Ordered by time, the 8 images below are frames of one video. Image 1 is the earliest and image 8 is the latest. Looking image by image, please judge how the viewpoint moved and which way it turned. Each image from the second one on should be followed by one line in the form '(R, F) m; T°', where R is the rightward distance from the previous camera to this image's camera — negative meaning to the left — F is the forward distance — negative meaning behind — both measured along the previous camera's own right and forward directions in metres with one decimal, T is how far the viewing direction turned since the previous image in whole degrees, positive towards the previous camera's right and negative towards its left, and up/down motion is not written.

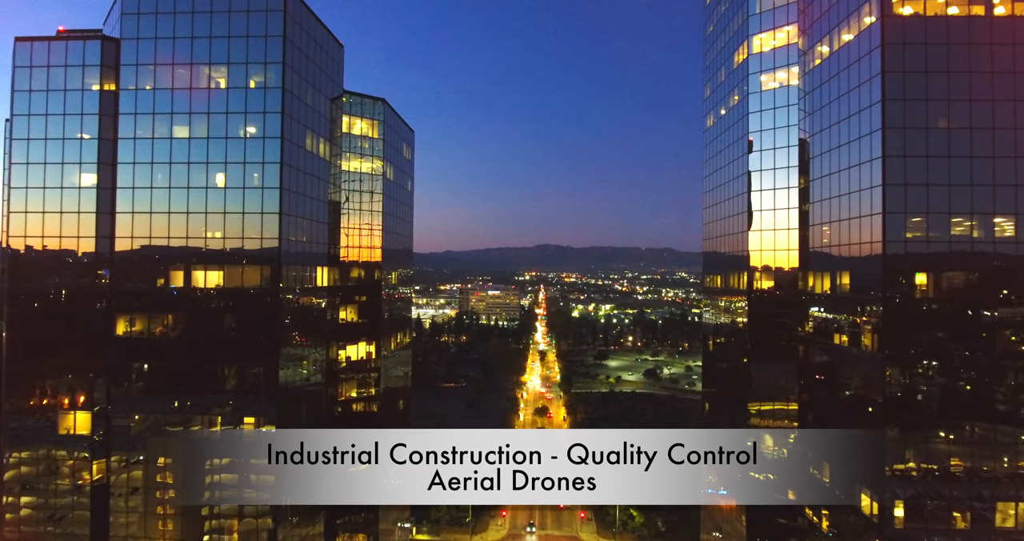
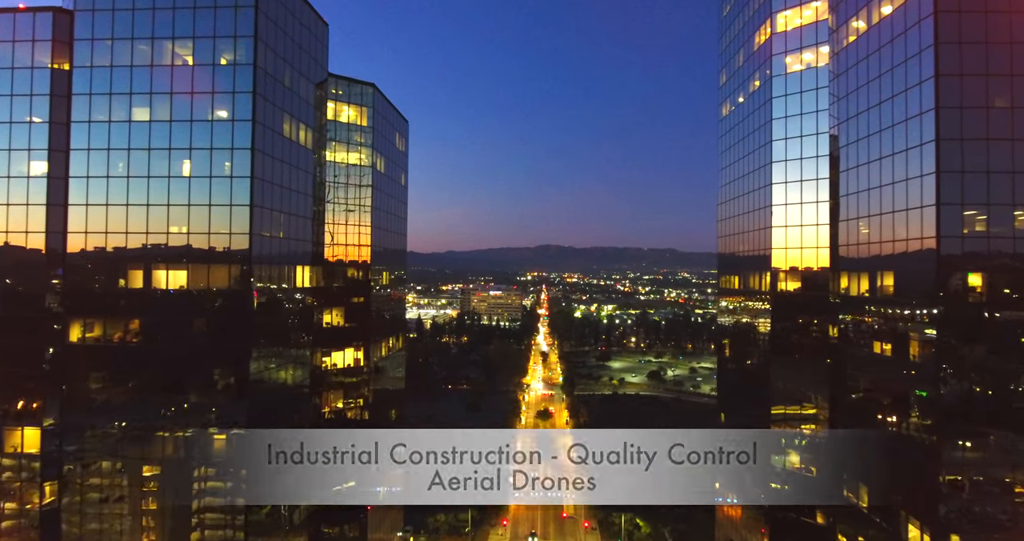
(+0.1, +1.8) m; 0°
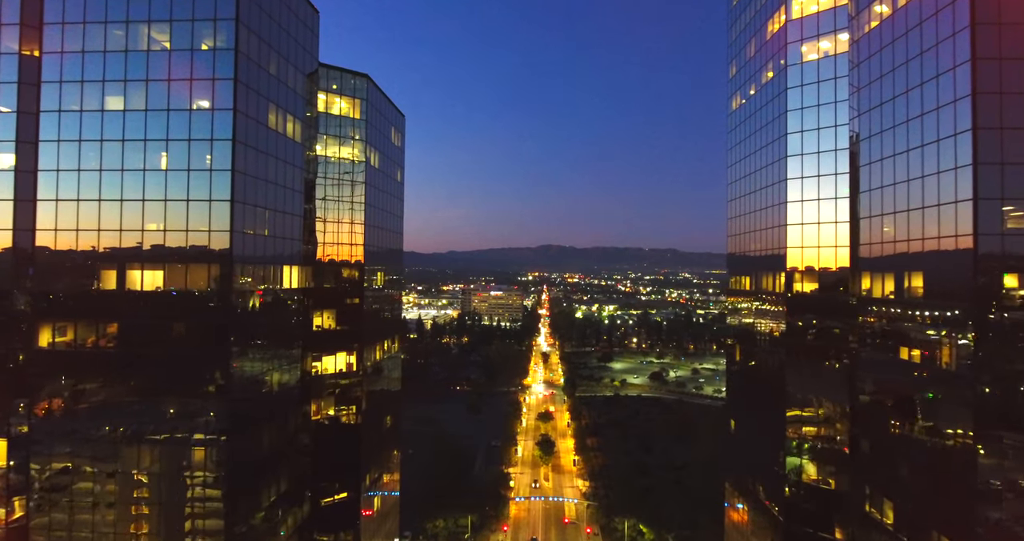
(0.0, +1.0) m; 0°
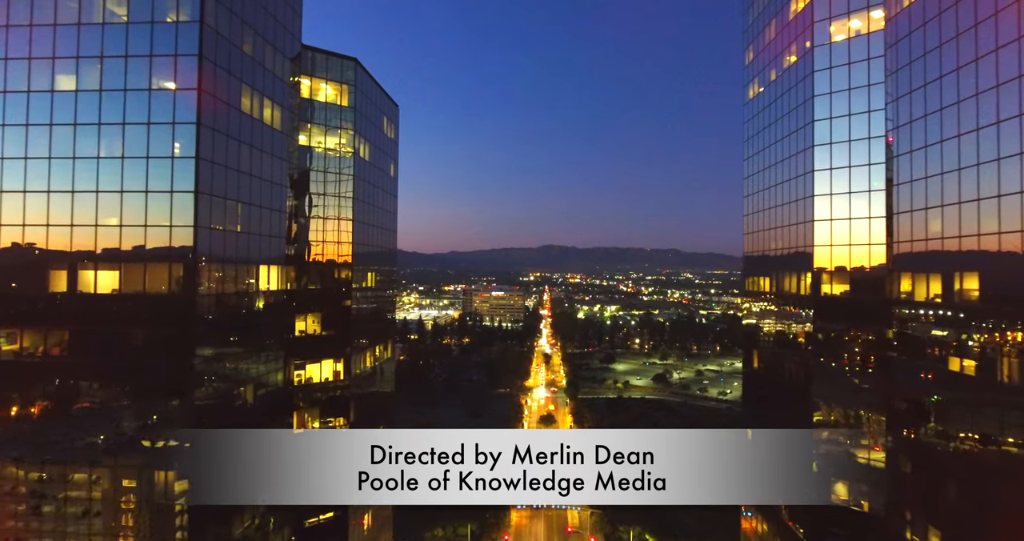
(0.0, +1.6) m; 0°
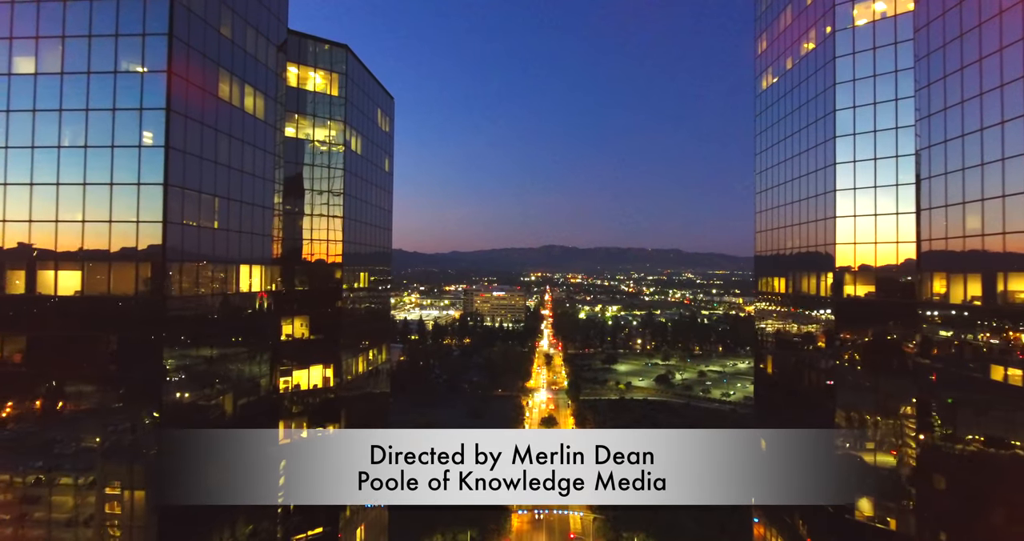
(0.0, +1.1) m; 0°
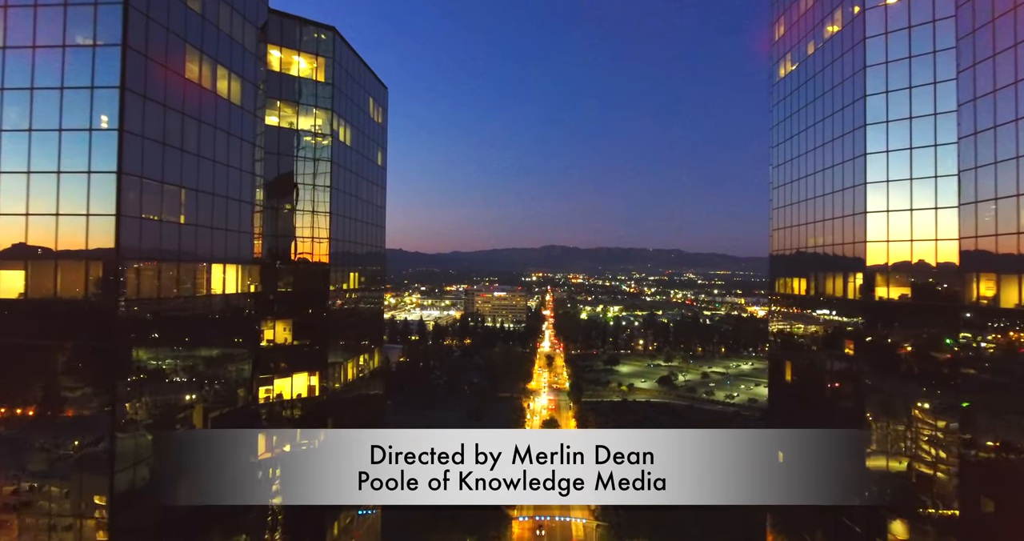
(0.0, +1.3) m; 0°
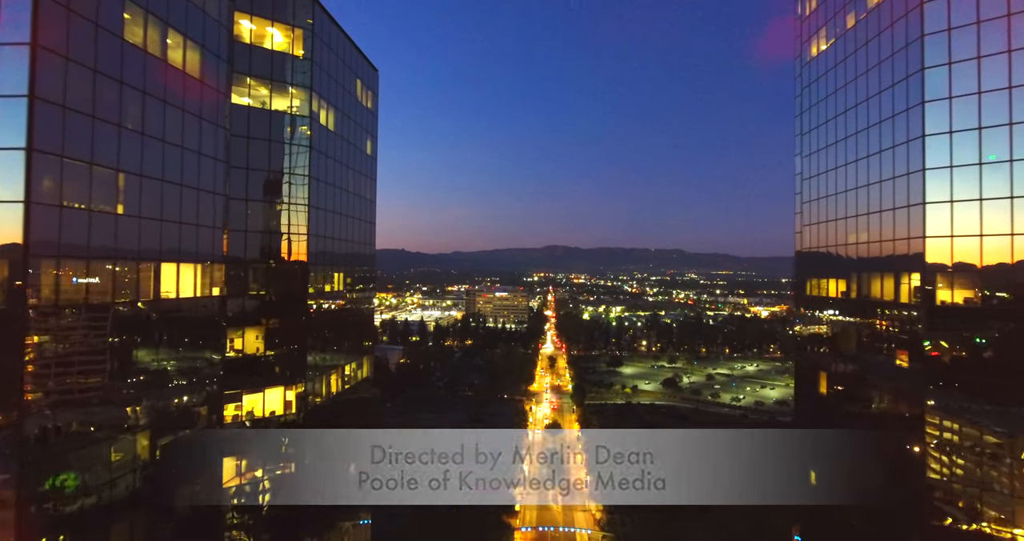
(0.0, +1.9) m; 0°
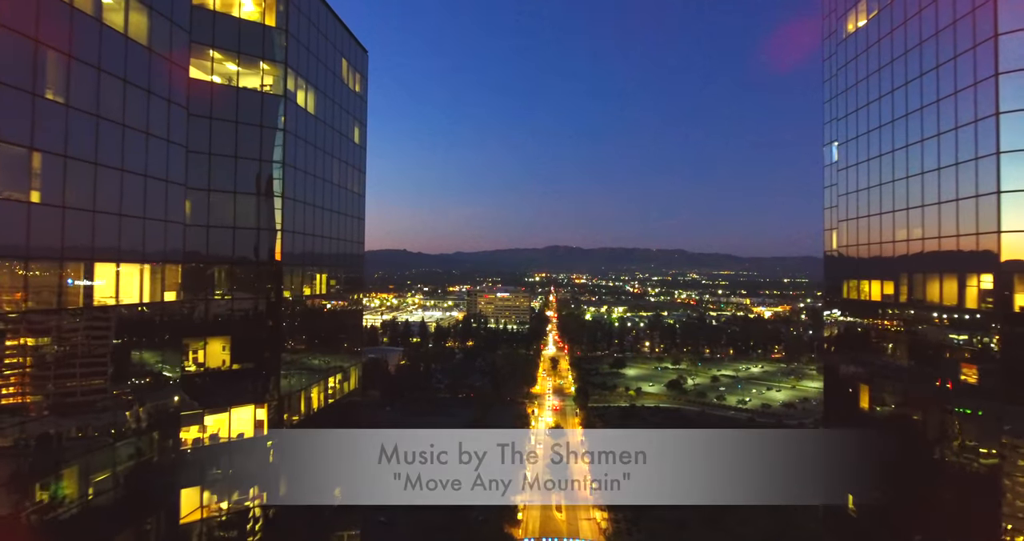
(0.0, +1.8) m; 0°
